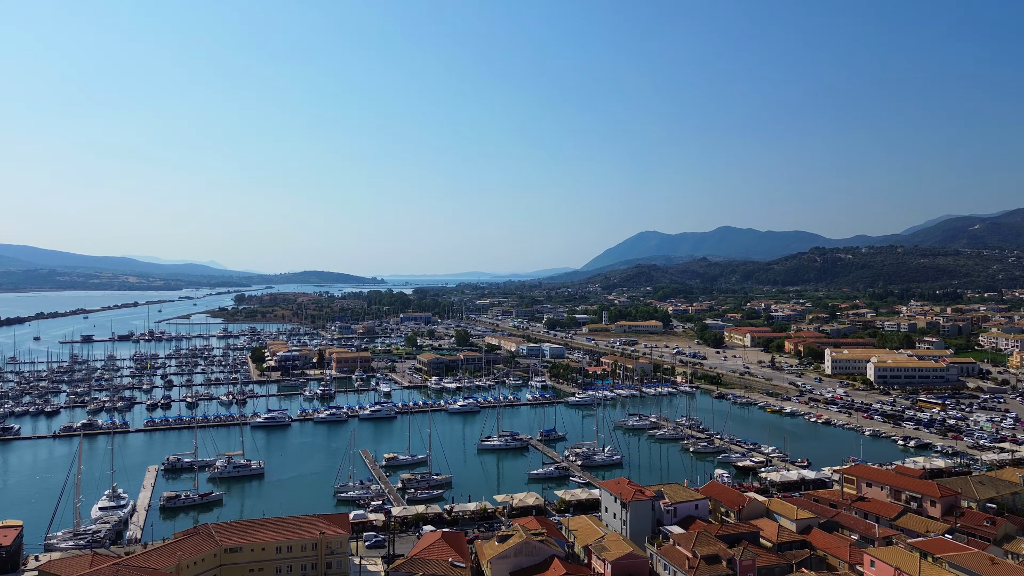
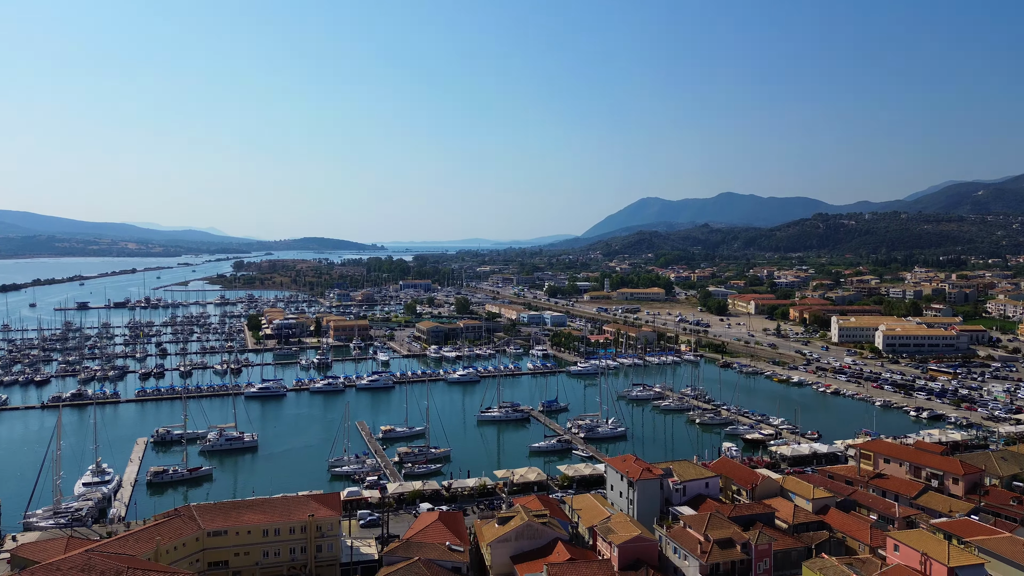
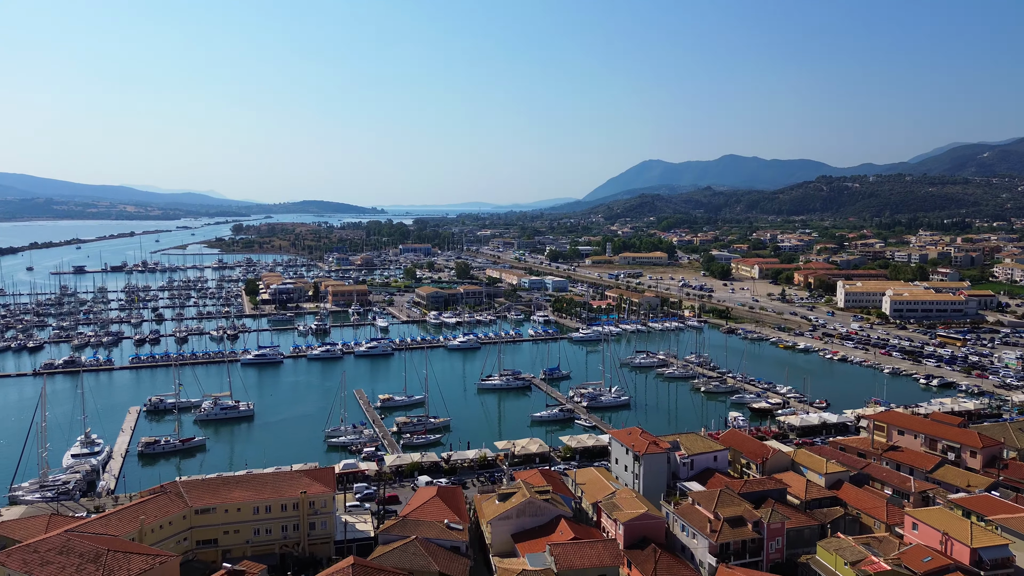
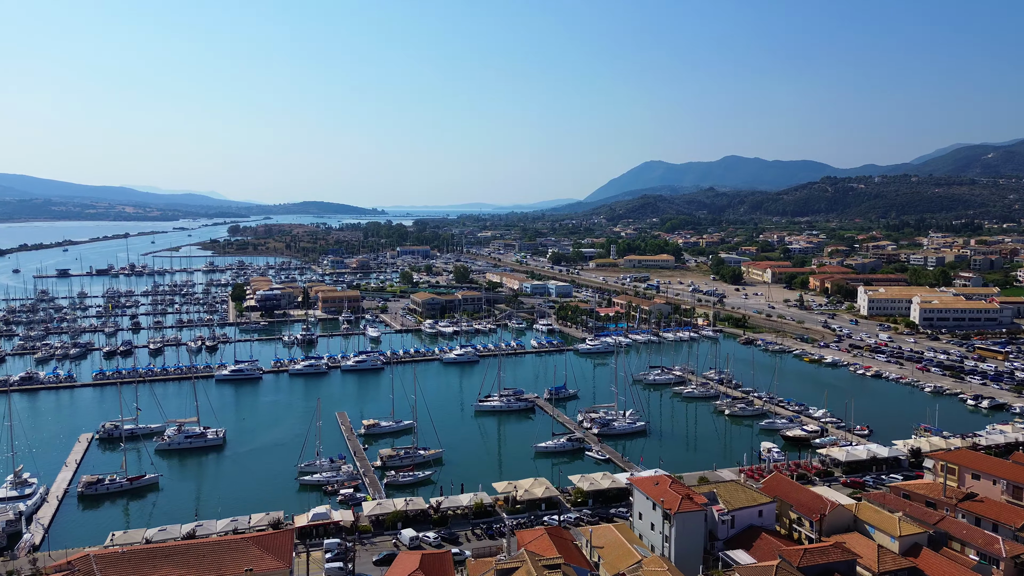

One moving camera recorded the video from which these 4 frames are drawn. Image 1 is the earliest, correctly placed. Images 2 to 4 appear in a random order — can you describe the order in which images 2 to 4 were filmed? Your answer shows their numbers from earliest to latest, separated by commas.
2, 3, 4
